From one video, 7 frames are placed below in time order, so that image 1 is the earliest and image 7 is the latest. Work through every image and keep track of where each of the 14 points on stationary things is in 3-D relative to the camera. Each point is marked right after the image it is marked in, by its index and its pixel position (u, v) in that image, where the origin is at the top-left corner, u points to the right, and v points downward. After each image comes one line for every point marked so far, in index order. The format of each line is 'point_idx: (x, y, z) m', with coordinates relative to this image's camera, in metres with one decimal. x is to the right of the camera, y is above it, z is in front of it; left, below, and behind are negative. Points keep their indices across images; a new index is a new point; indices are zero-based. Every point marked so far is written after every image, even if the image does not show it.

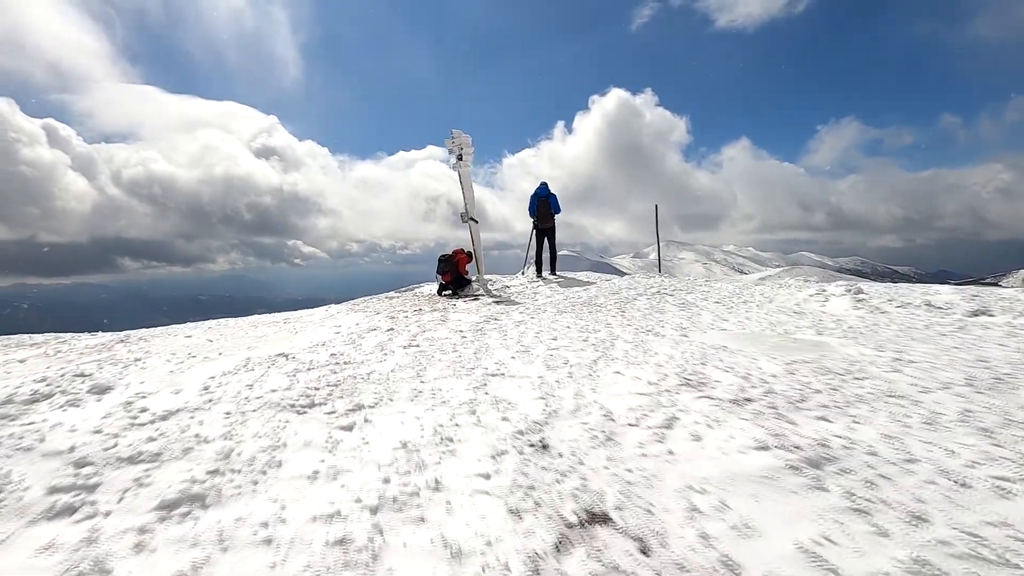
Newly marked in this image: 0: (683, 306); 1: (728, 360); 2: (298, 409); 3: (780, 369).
0: (+4.2, -0.5, +13.3) m
1: (+3.0, -1.0, +7.5) m
2: (-2.3, -1.3, +5.8) m
3: (+3.4, -1.0, +7.0) m
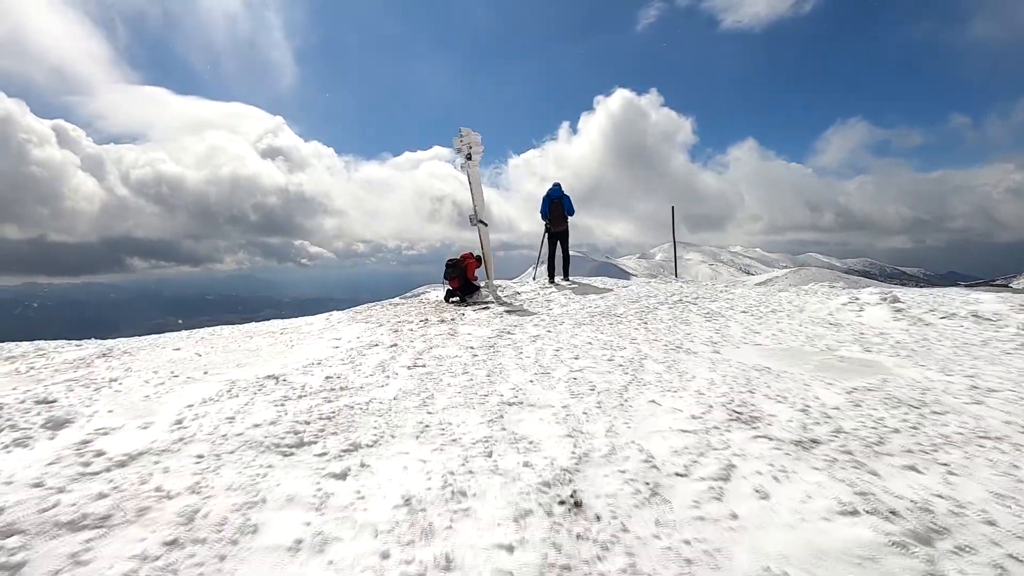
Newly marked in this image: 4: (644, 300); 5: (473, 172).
0: (+4.5, -0.7, +12.3) m
1: (+3.2, -1.2, +6.6) m
2: (-2.1, -1.5, +5.0) m
3: (+3.7, -1.2, +6.0) m
4: (+3.3, -0.3, +13.5) m
5: (-1.2, +3.5, +16.2) m
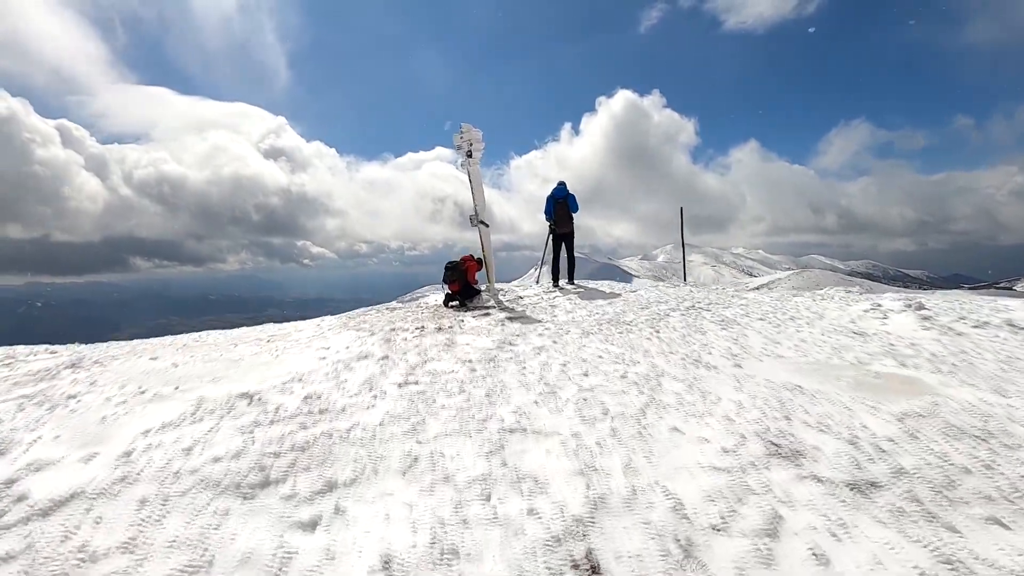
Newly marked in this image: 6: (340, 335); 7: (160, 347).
0: (+4.6, -0.8, +11.5) m
1: (+3.3, -1.3, +5.8) m
2: (-2.1, -1.6, +4.2) m
3: (+3.7, -1.3, +5.3) m
4: (+3.3, -0.4, +12.7) m
5: (-1.1, +3.4, +15.4) m
6: (-3.3, -0.9, +10.4) m
7: (-7.5, -1.3, +11.6) m
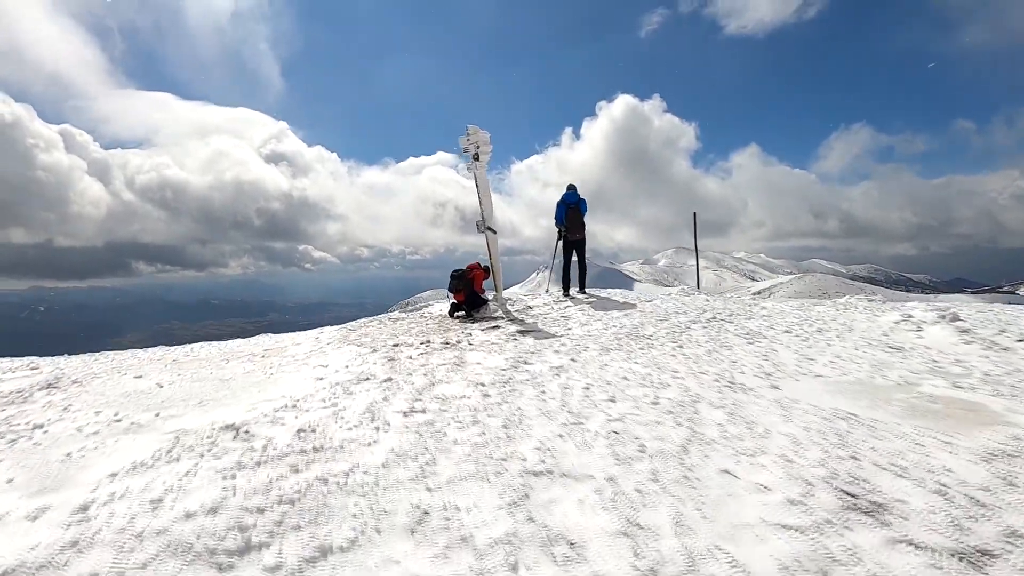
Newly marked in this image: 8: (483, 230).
0: (+4.8, -1.0, +10.8) m
1: (+3.5, -1.5, +5.1) m
2: (-1.9, -1.7, +3.5) m
3: (+3.9, -1.5, +4.5) m
4: (+3.6, -0.7, +12.0) m
5: (-0.9, +3.1, +14.7) m
6: (-3.1, -1.1, +9.7) m
7: (-7.3, -1.5, +10.9) m
8: (-0.8, +1.6, +15.1) m
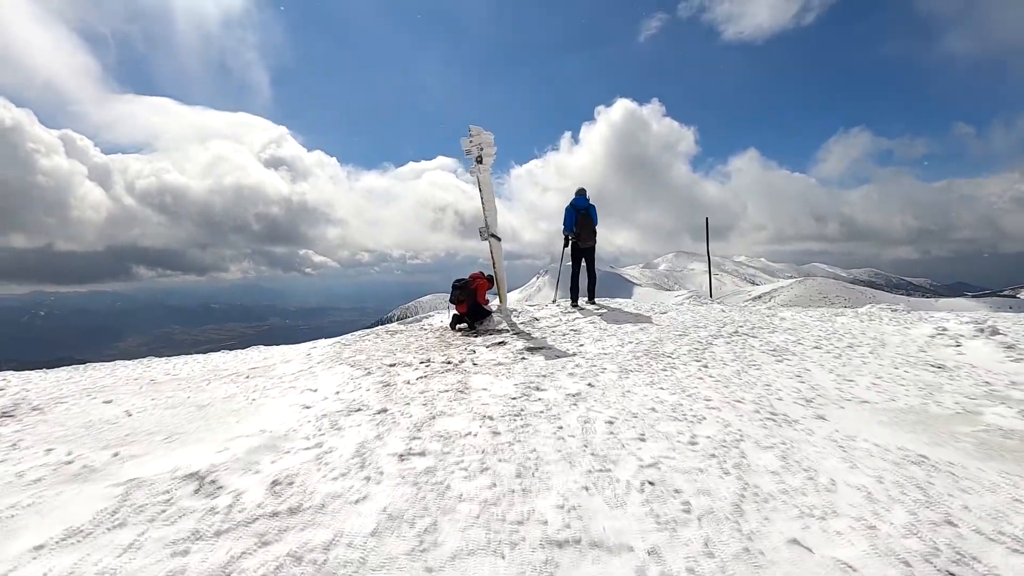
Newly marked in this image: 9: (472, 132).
0: (+4.9, -1.3, +9.9) m
1: (+3.6, -1.7, +4.2) m
2: (-1.7, -1.9, +2.6) m
3: (+4.0, -1.7, +3.6) m
4: (+3.7, -0.9, +11.1) m
5: (-0.7, +2.8, +13.9) m
6: (-2.9, -1.3, +8.8) m
7: (-7.2, -1.7, +10.0) m
8: (-0.7, +1.3, +14.2) m
9: (-1.0, +4.0, +13.8) m
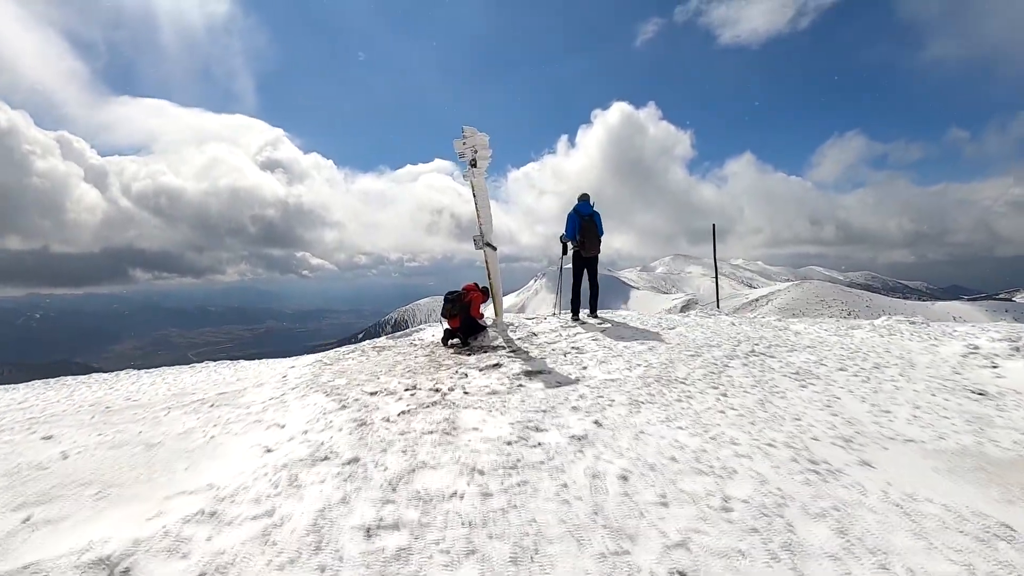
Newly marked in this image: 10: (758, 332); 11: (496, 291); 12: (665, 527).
0: (+4.8, -1.6, +9.0) m
1: (+3.6, -1.9, +3.3) m
2: (-1.8, -2.2, +1.6) m
3: (+4.0, -2.0, +2.7) m
4: (+3.6, -1.2, +10.1) m
5: (-0.8, +2.5, +12.9) m
6: (-3.0, -1.6, +7.8) m
7: (-7.3, -2.0, +9.0) m
8: (-0.8, +1.0, +13.3) m
9: (-1.1, +3.7, +12.9) m
10: (+5.9, -1.0, +13.2) m
11: (-0.4, -0.1, +14.1) m
12: (+1.2, -1.8, +4.1) m
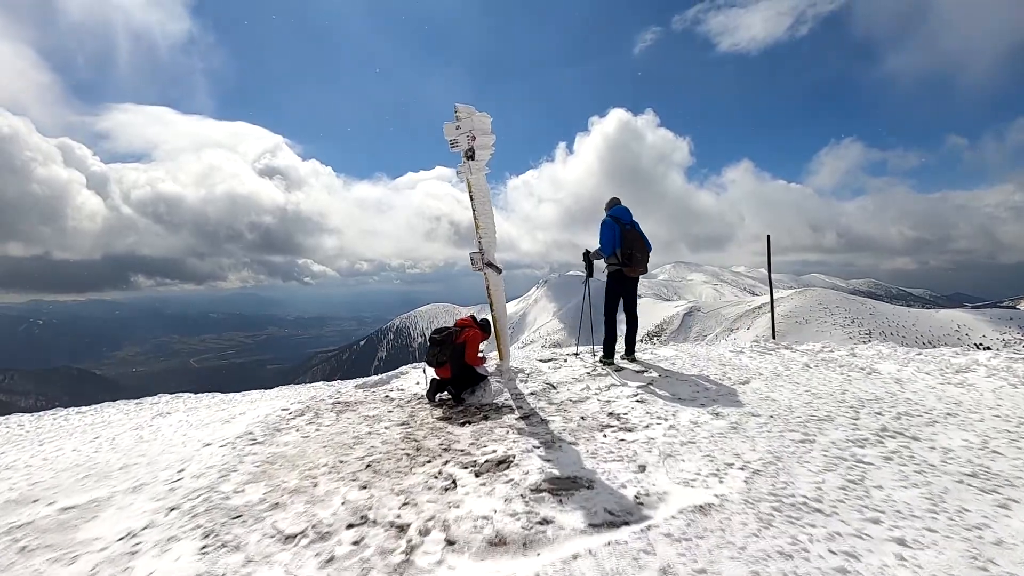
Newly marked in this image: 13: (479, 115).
0: (+5.0, -2.1, +5.5) m
1: (+3.7, -2.5, -0.2) m
2: (-1.6, -2.7, -1.9) m
3: (+4.1, -2.5, -0.8) m
4: (+3.8, -1.8, +6.7) m
5: (-0.6, +1.9, +9.5) m
6: (-2.8, -2.2, +4.4) m
7: (-7.1, -2.6, +5.5) m
8: (-0.6, +0.4, +9.8) m
9: (-0.9, +3.1, +9.5) m
10: (+6.1, -1.7, +9.7) m
11: (-0.3, -0.7, +10.6) m
12: (+1.3, -2.3, +0.7) m
13: (-0.6, +3.0, +9.5) m
